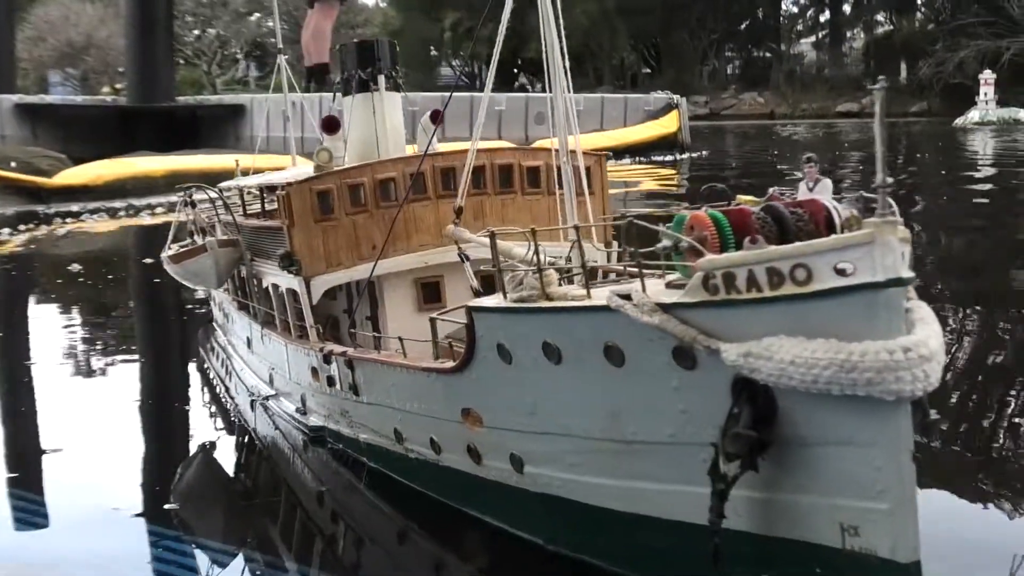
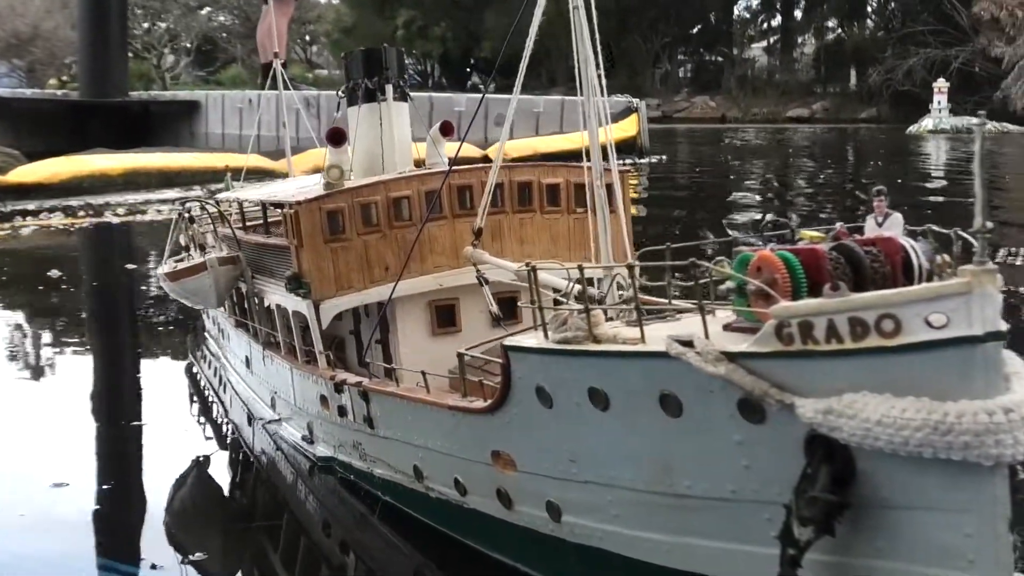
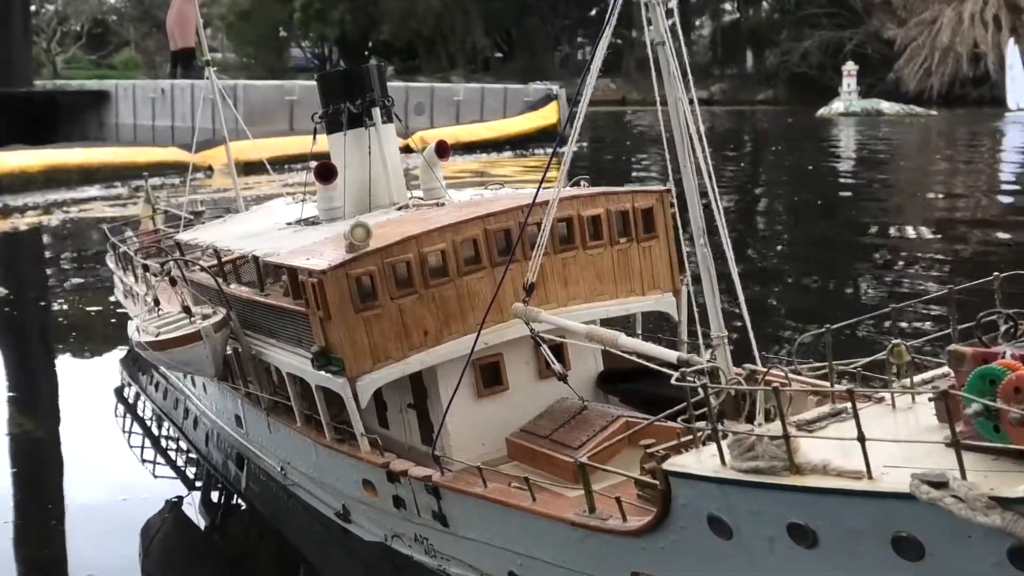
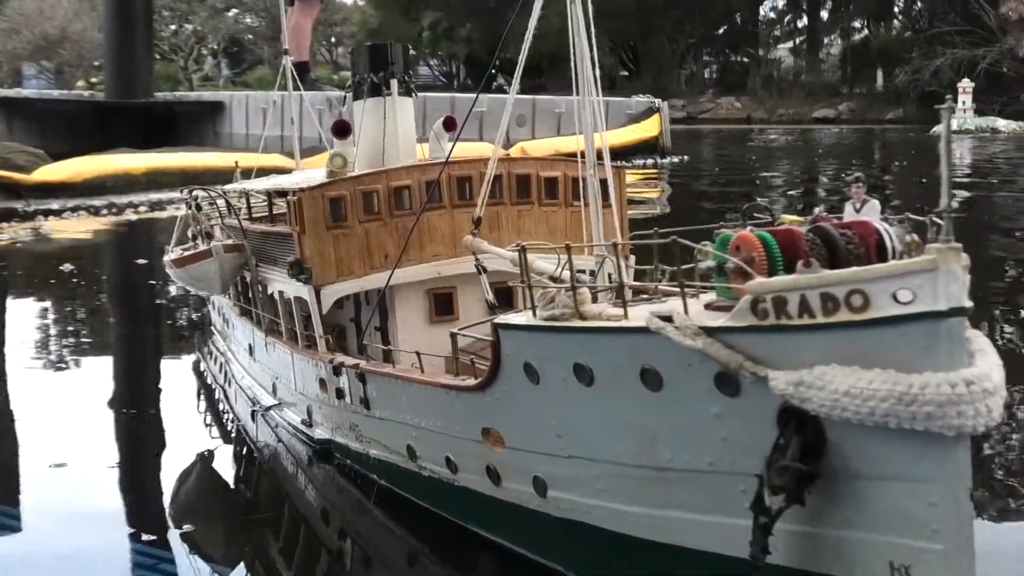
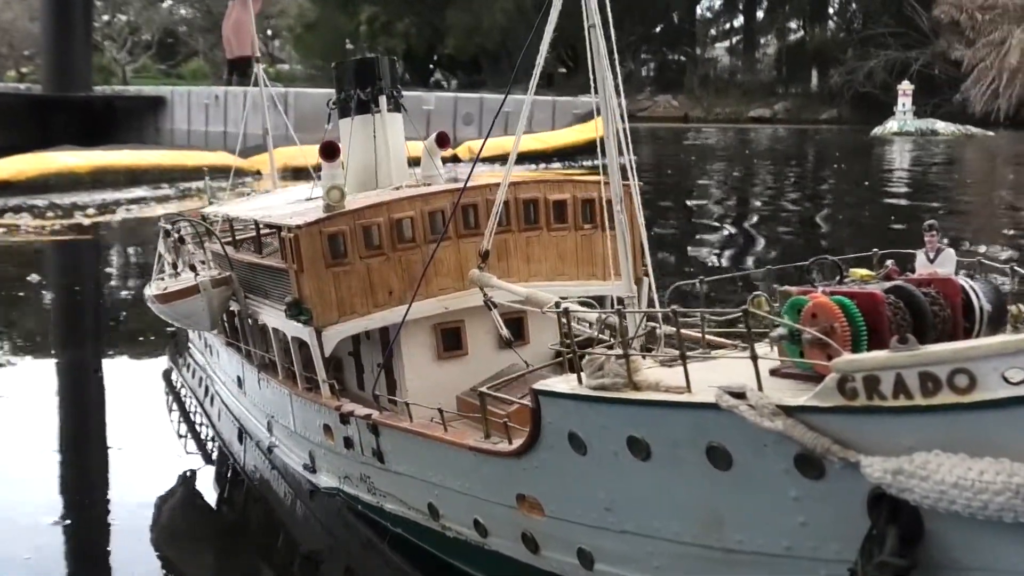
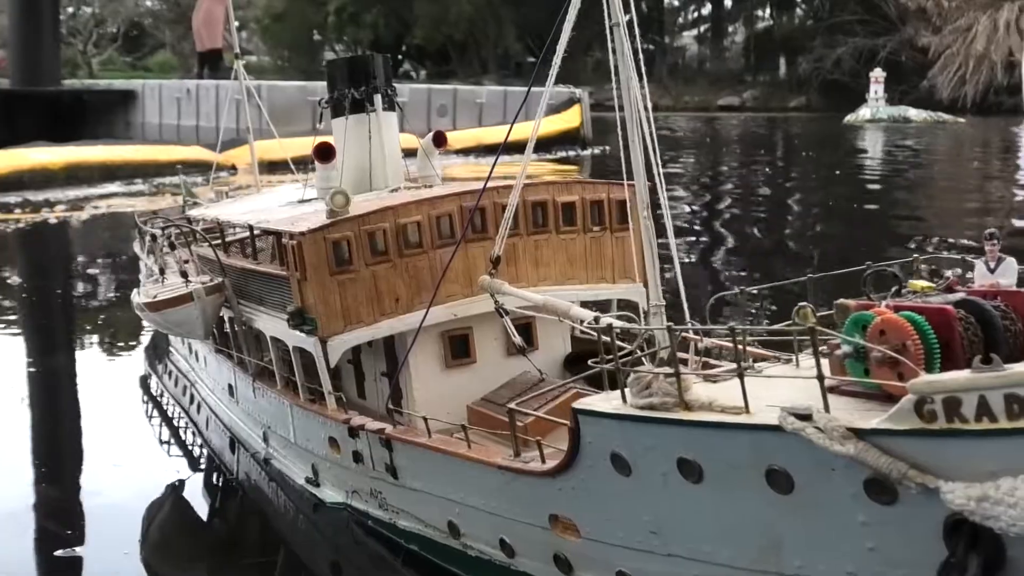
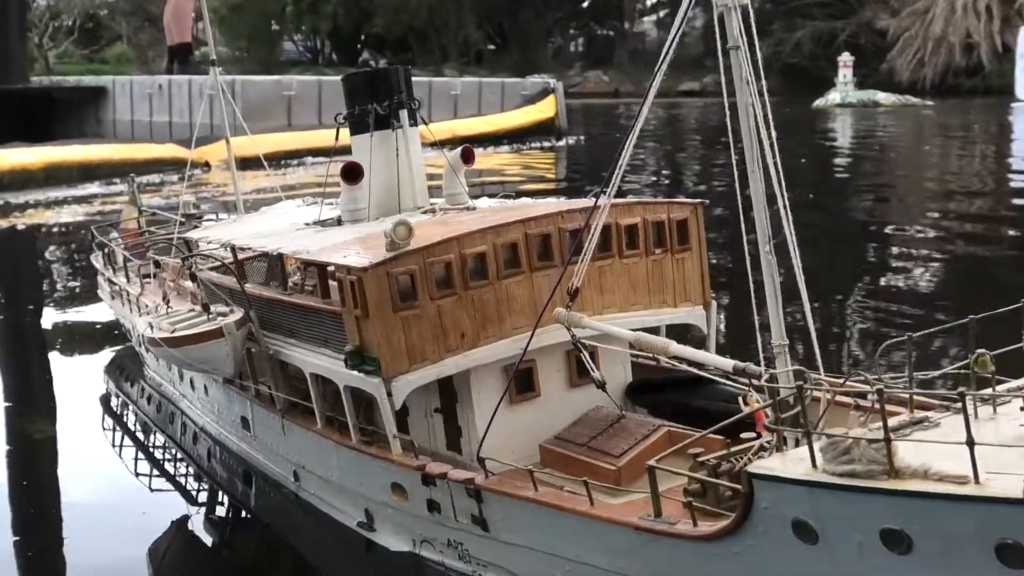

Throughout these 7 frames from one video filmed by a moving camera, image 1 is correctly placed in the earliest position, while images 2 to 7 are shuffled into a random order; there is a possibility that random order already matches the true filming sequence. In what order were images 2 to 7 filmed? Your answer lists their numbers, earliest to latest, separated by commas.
4, 2, 5, 6, 3, 7
